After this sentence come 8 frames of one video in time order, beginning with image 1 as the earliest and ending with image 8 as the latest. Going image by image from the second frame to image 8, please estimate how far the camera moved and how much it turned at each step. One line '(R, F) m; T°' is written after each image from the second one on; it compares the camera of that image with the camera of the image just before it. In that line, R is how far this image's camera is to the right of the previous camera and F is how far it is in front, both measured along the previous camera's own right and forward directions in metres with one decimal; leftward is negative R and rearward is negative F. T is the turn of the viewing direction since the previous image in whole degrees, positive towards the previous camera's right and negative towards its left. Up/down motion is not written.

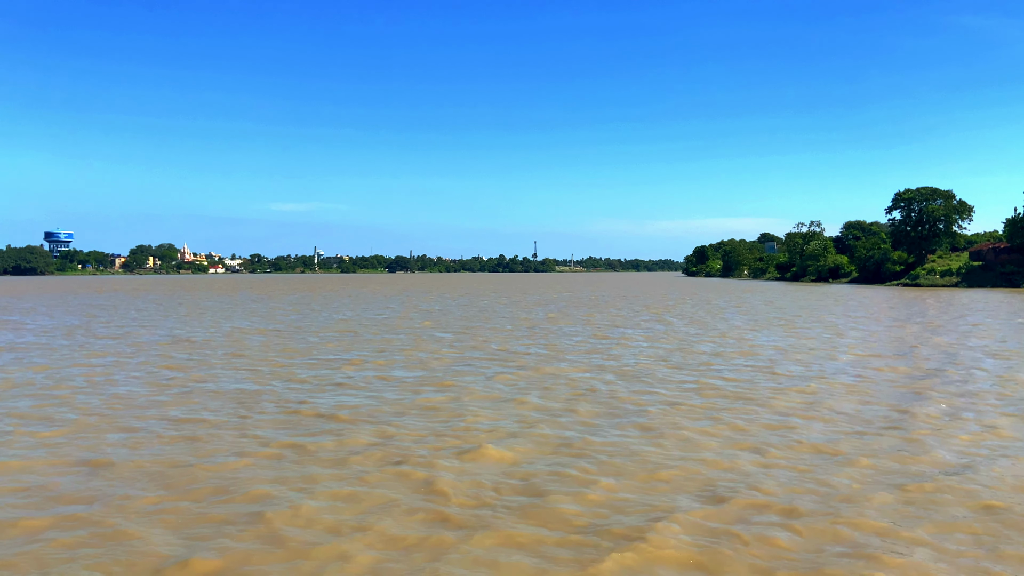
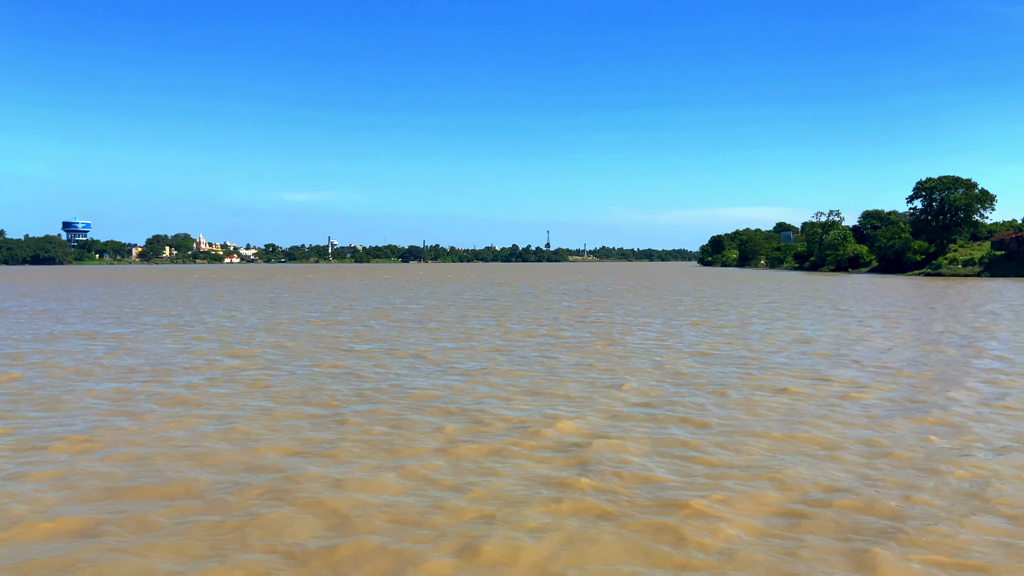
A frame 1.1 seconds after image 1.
(-1.1, -0.3) m; -1°
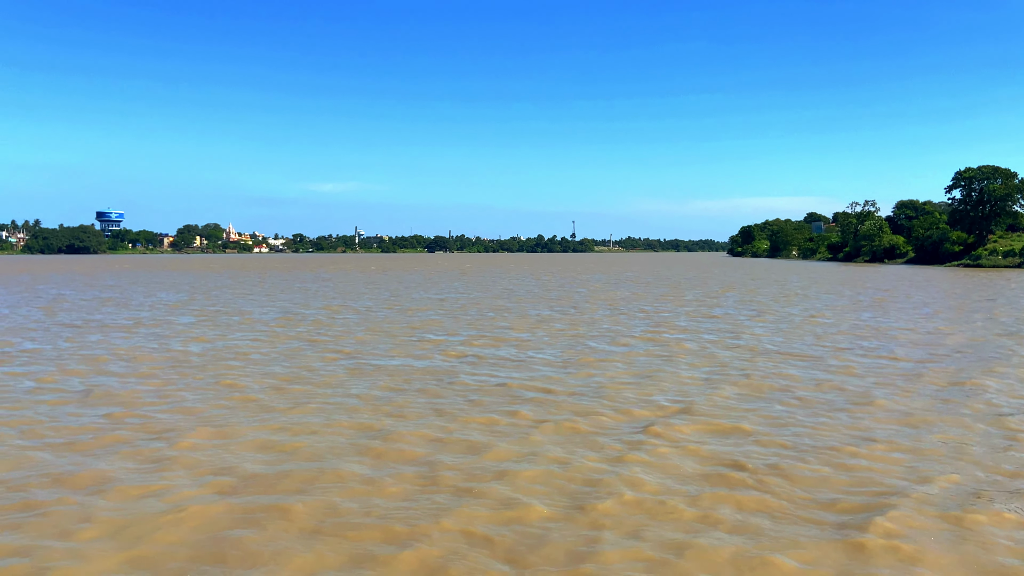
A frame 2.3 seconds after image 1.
(-1.3, -0.4) m; -2°
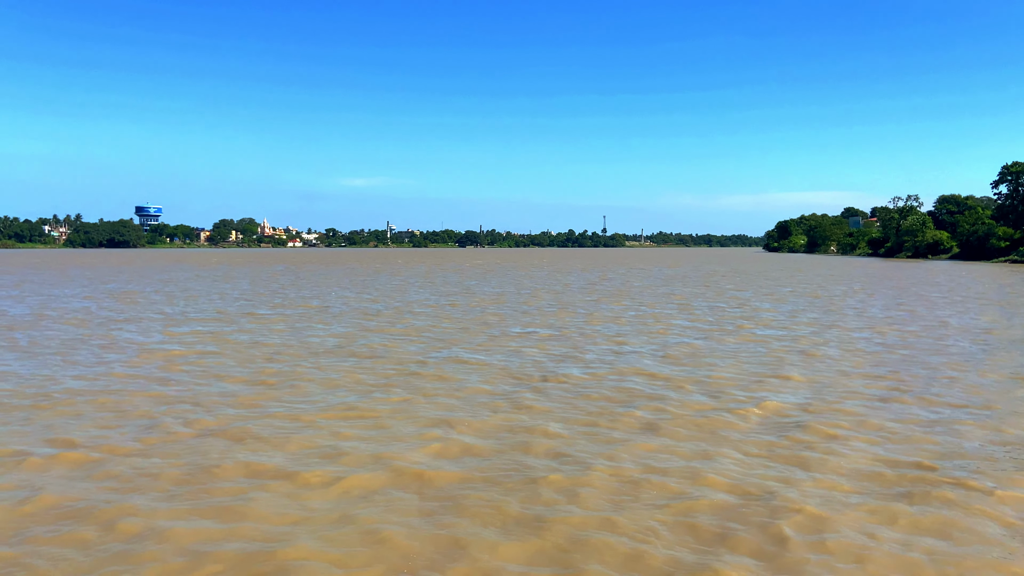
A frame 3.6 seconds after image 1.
(-1.5, -0.5) m; -2°
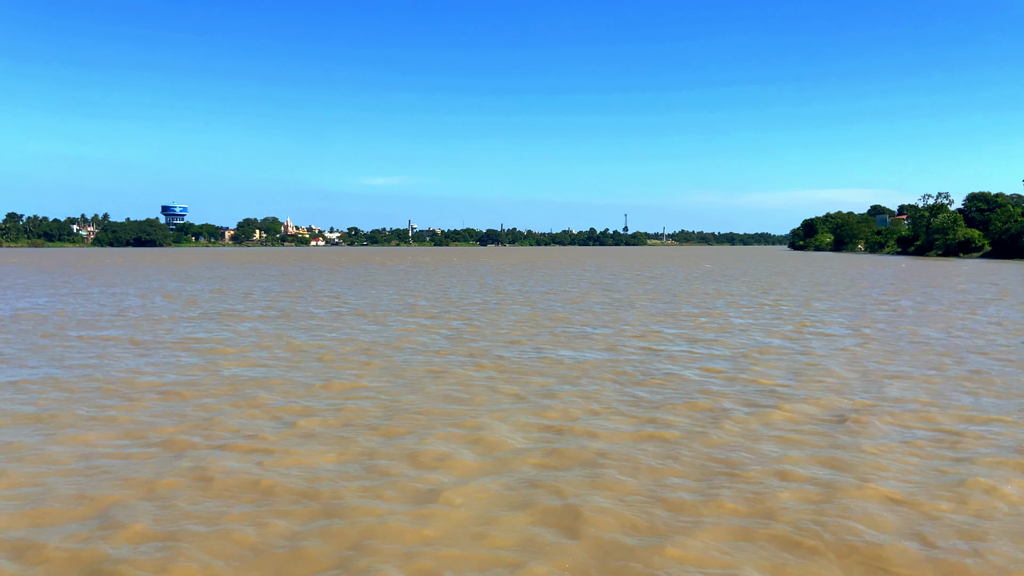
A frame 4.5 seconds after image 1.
(-1.2, -0.3) m; -1°
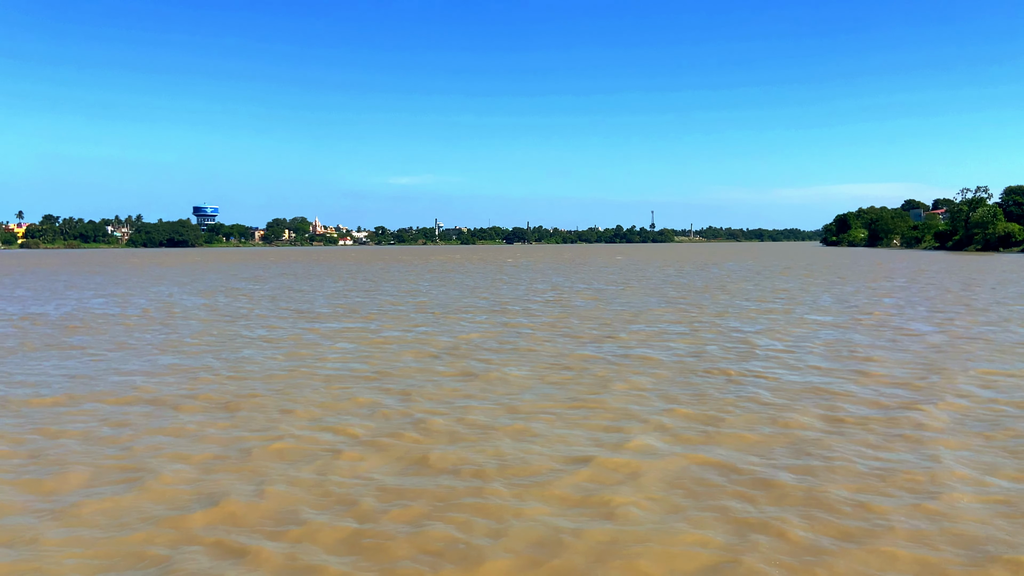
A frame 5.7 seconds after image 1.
(-1.6, -0.4) m; -2°
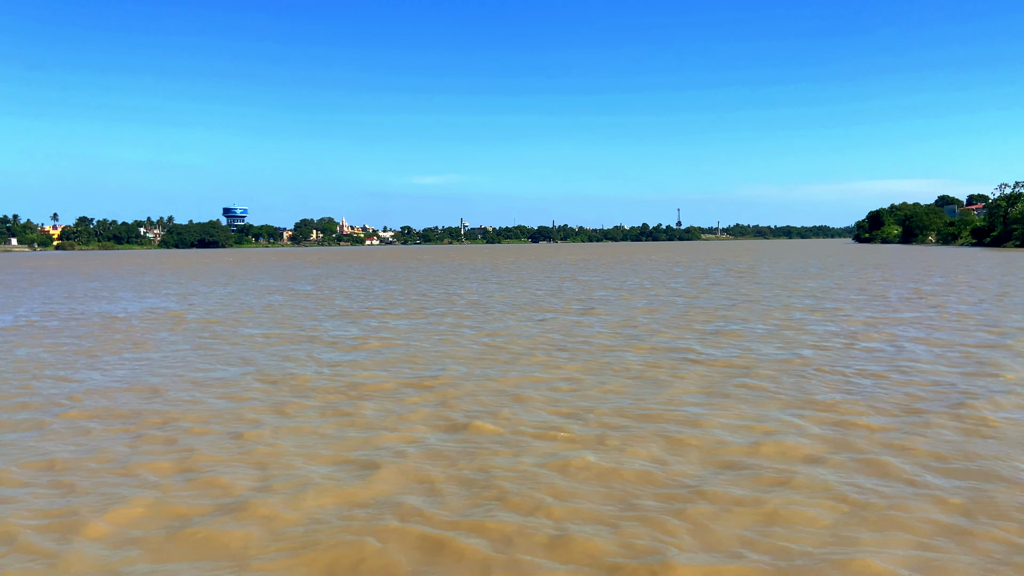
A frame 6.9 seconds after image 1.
(-1.8, -0.5) m; -1°
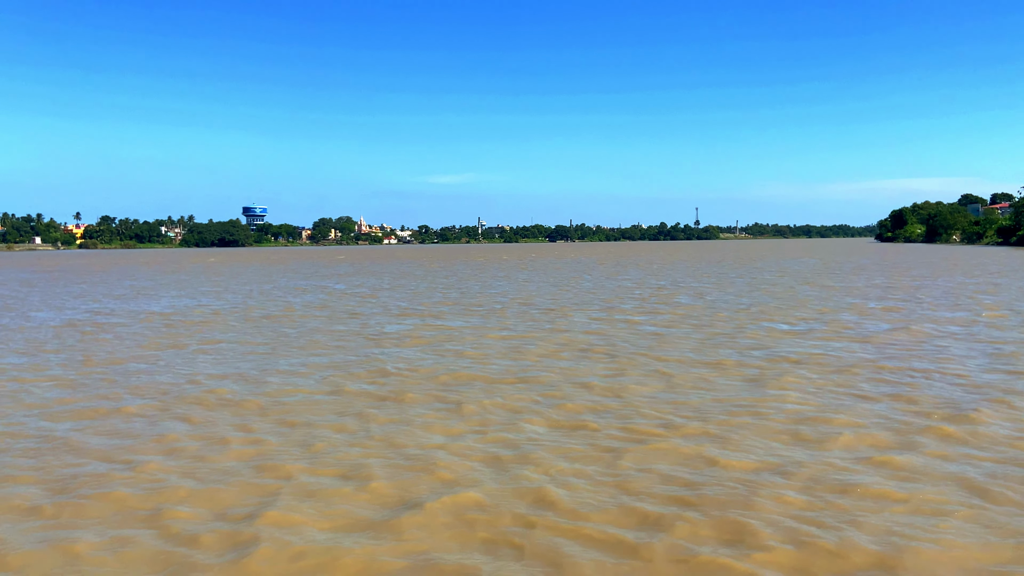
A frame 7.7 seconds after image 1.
(-1.3, -0.3) m; -1°
